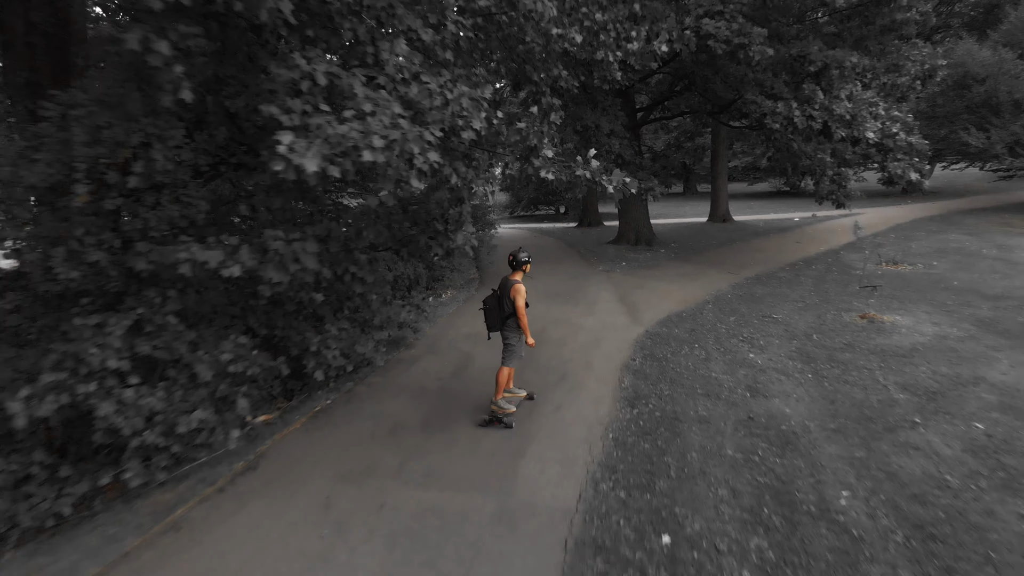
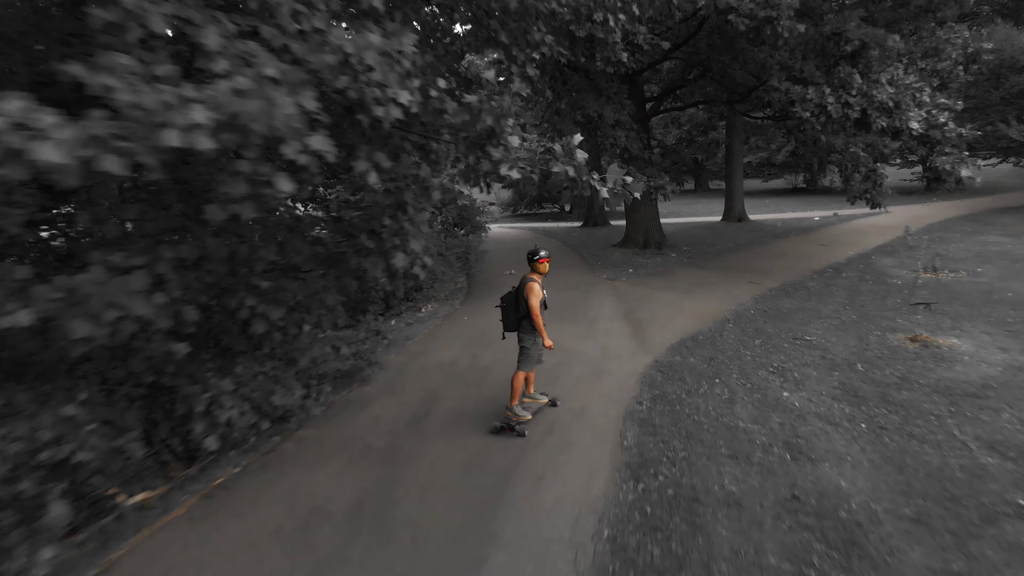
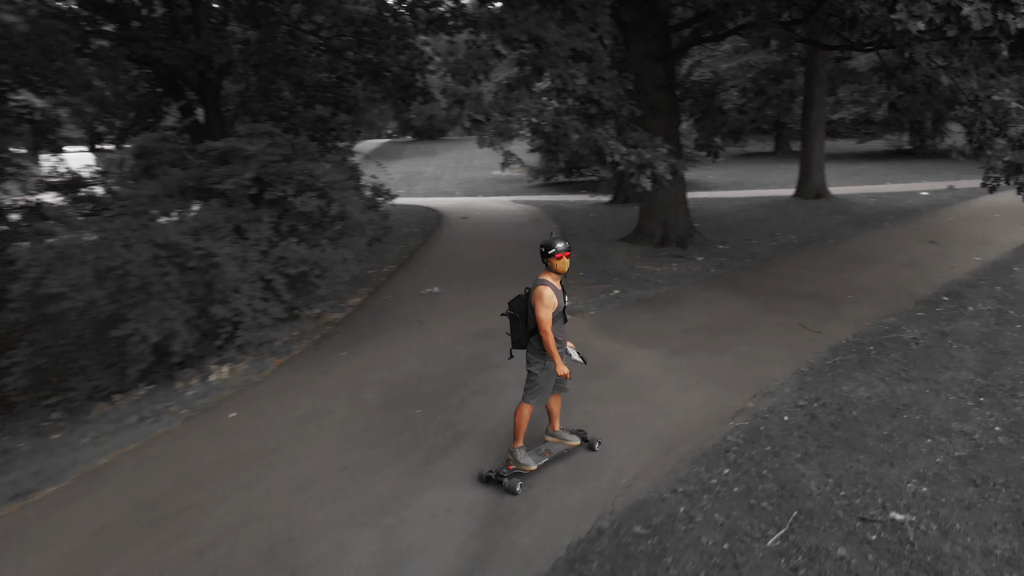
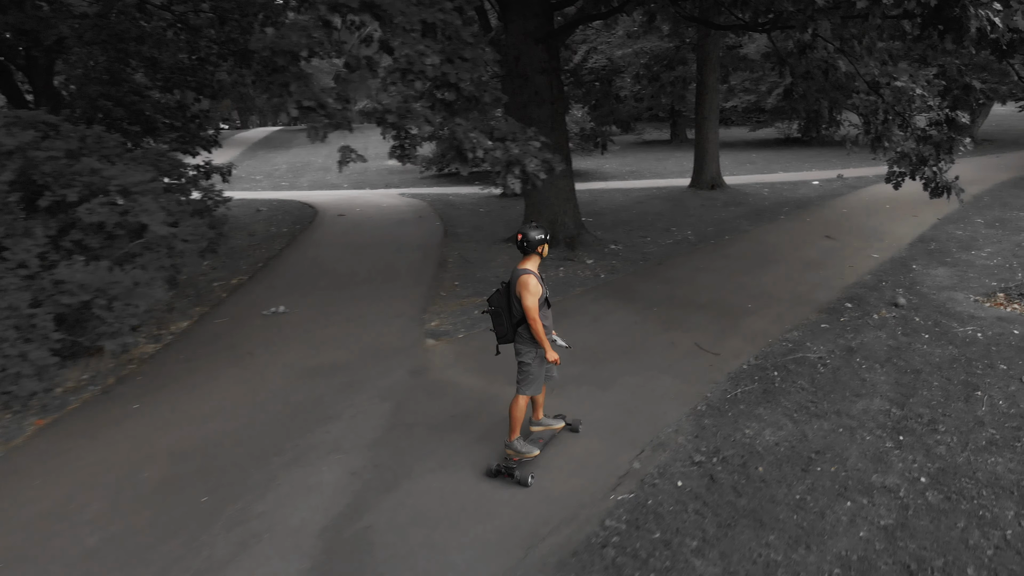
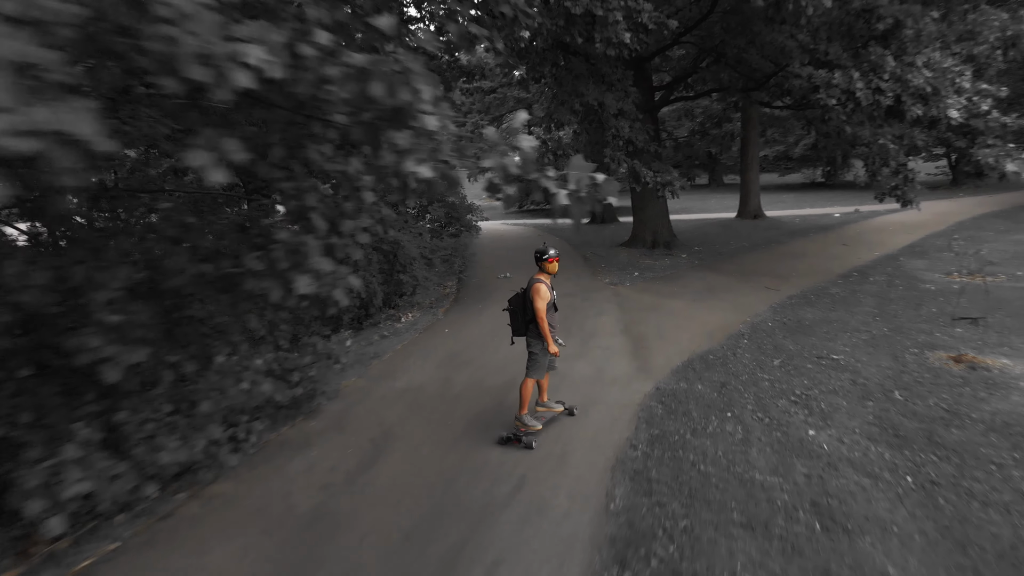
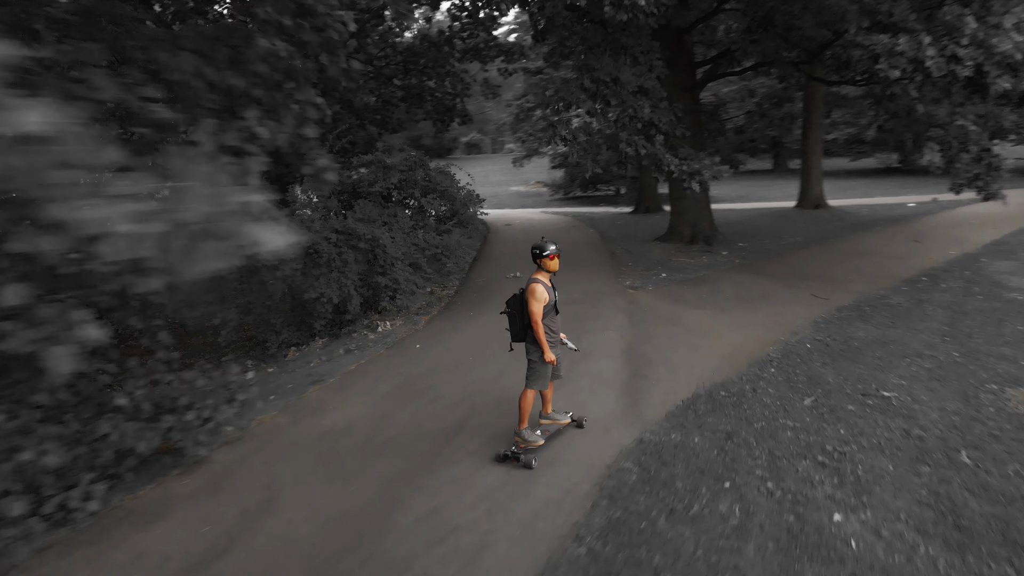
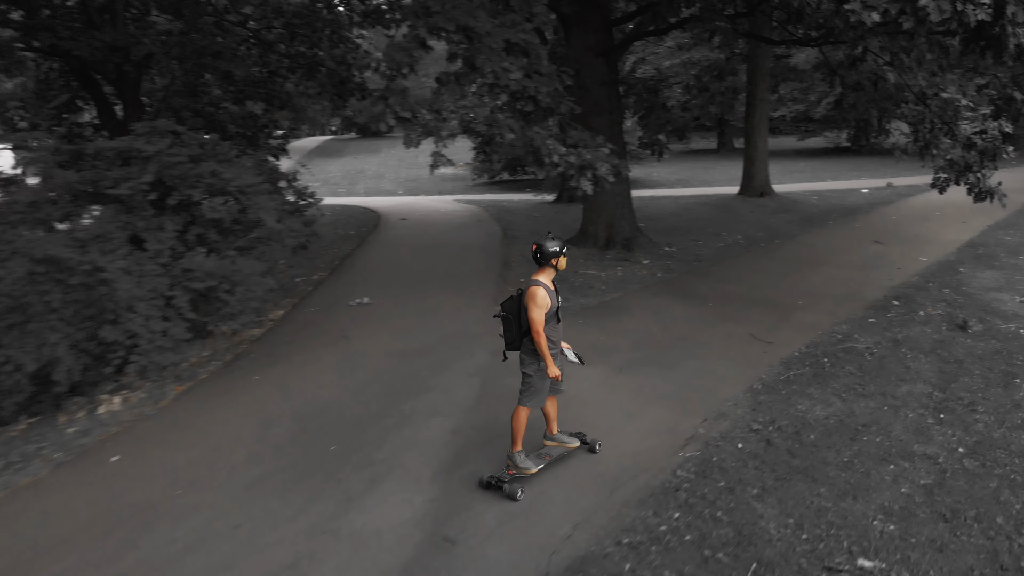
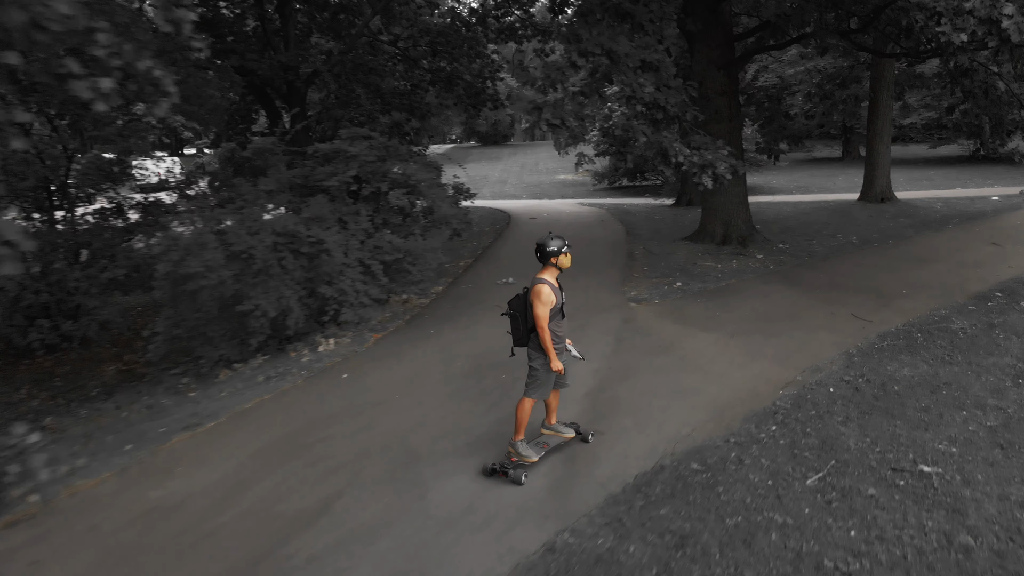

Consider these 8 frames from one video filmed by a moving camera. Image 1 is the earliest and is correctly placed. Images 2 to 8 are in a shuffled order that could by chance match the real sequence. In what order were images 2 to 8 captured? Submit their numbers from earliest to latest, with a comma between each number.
2, 5, 6, 8, 3, 7, 4
